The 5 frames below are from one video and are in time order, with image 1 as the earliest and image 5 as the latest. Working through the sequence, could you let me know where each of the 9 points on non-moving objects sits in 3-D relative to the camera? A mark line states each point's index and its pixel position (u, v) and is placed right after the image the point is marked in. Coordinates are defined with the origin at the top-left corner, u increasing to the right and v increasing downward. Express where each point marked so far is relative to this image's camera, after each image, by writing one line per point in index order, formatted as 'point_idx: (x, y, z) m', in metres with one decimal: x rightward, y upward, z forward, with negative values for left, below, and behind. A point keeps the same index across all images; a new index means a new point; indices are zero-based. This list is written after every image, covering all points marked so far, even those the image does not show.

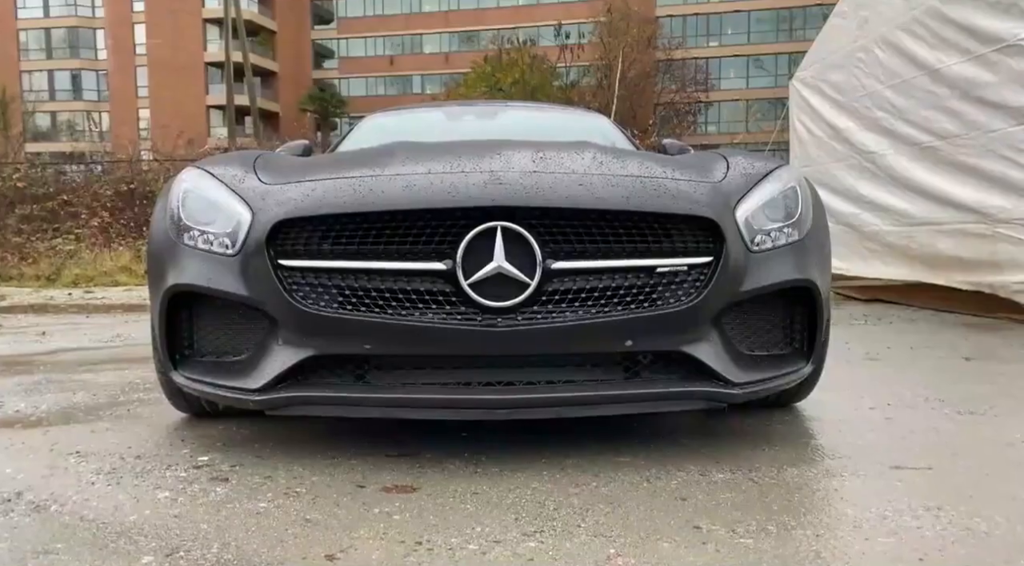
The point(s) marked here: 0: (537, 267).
0: (+0.1, 0.0, +2.0) m
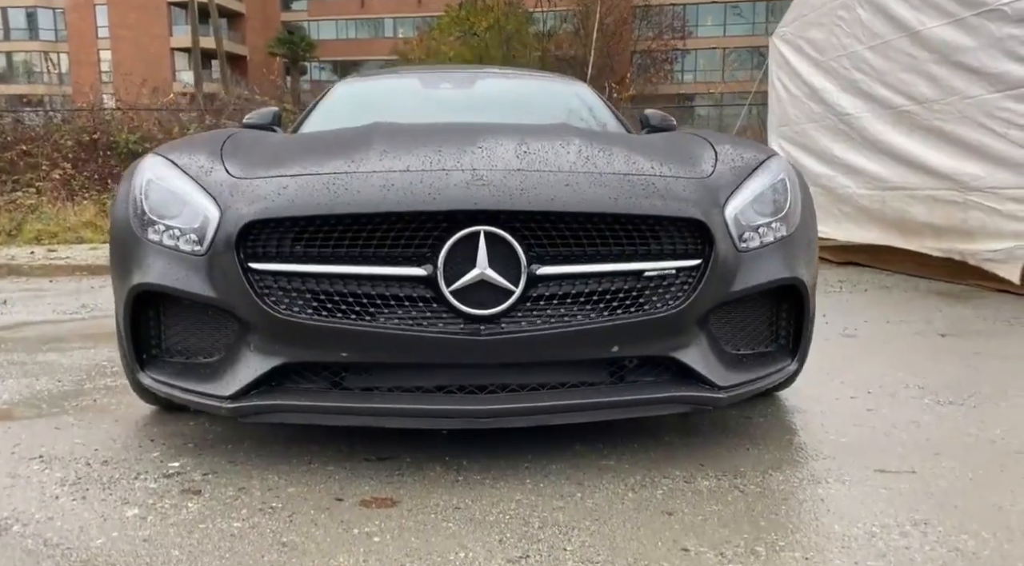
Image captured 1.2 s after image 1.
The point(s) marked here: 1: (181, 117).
0: (0.0, 0.0, +1.9) m
1: (-4.7, +2.5, +11.8) m
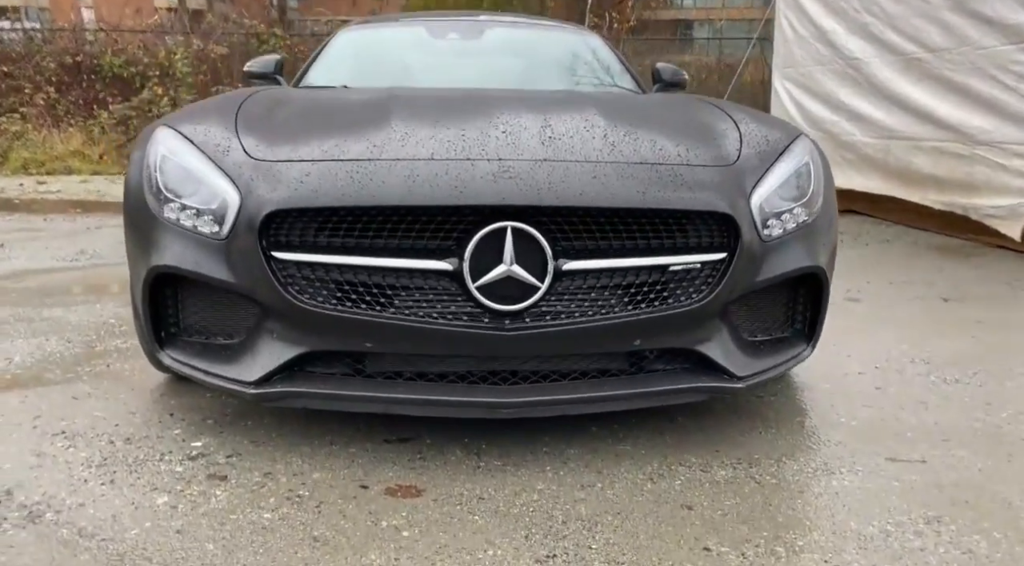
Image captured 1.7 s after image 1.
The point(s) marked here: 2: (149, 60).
0: (+0.1, 0.0, +1.9) m
1: (-4.7, +3.4, +11.5) m
2: (-4.9, +3.0, +11.3) m
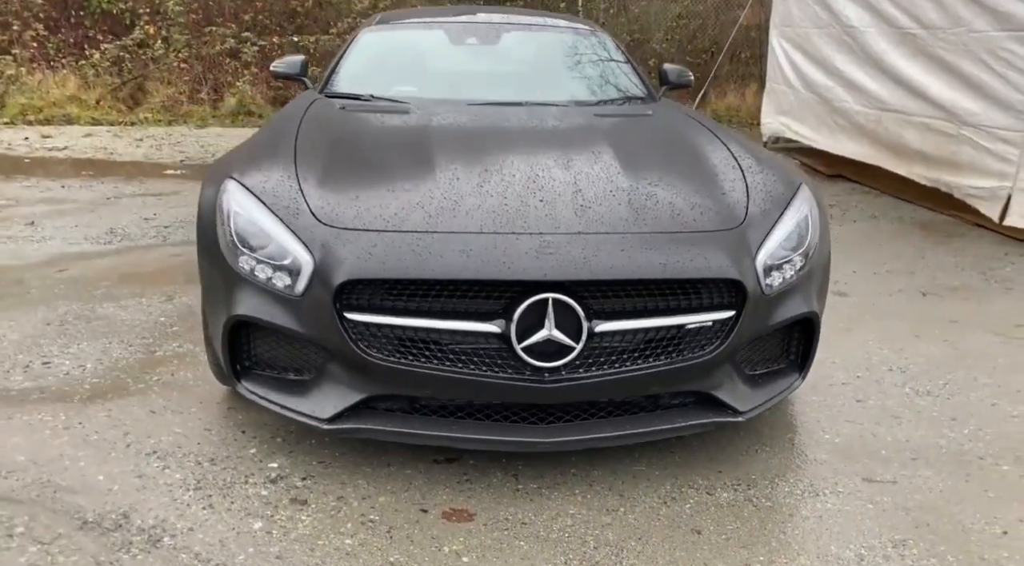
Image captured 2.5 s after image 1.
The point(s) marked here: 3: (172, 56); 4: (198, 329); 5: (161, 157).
0: (+0.2, -0.1, +2.2) m
1: (-4.7, +4.1, +11.4) m
2: (-4.9, +3.8, +11.2) m
3: (-4.3, +2.9, +10.9) m
4: (-1.3, -0.2, +3.6) m
5: (-3.2, +1.1, +7.9) m
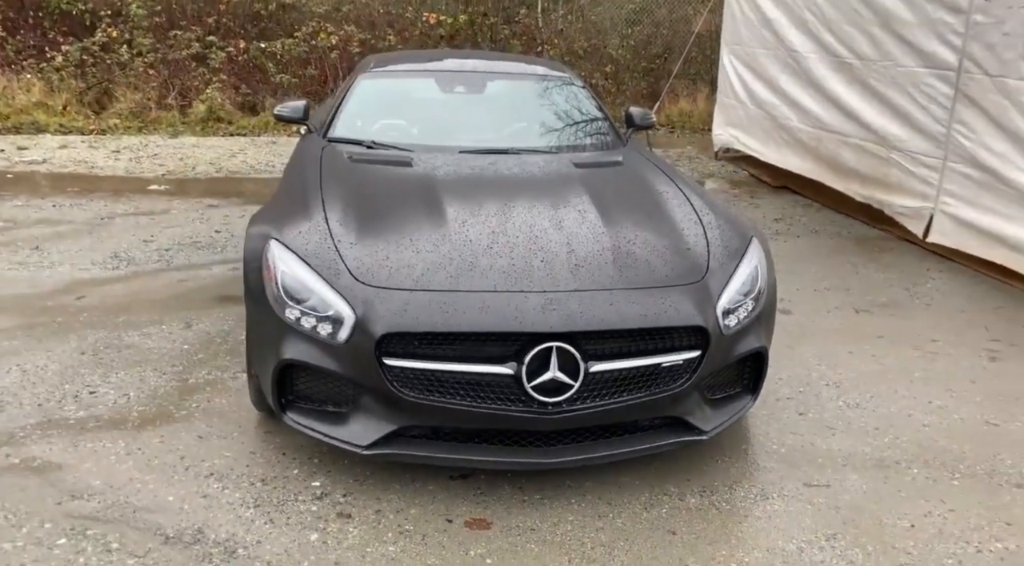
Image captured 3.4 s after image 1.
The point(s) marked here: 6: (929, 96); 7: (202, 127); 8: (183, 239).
0: (+0.2, -0.3, +2.7) m
1: (-5.2, +4.1, +11.5) m
2: (-5.4, +3.7, +11.3) m
3: (-4.8, +2.9, +11.1) m
4: (-1.3, -0.3, +4.0) m
5: (-3.5, +1.1, +8.2) m
6: (+3.1, +1.4, +6.4) m
7: (-3.7, +1.9, +10.3) m
8: (-2.2, +0.3, +5.9) m
